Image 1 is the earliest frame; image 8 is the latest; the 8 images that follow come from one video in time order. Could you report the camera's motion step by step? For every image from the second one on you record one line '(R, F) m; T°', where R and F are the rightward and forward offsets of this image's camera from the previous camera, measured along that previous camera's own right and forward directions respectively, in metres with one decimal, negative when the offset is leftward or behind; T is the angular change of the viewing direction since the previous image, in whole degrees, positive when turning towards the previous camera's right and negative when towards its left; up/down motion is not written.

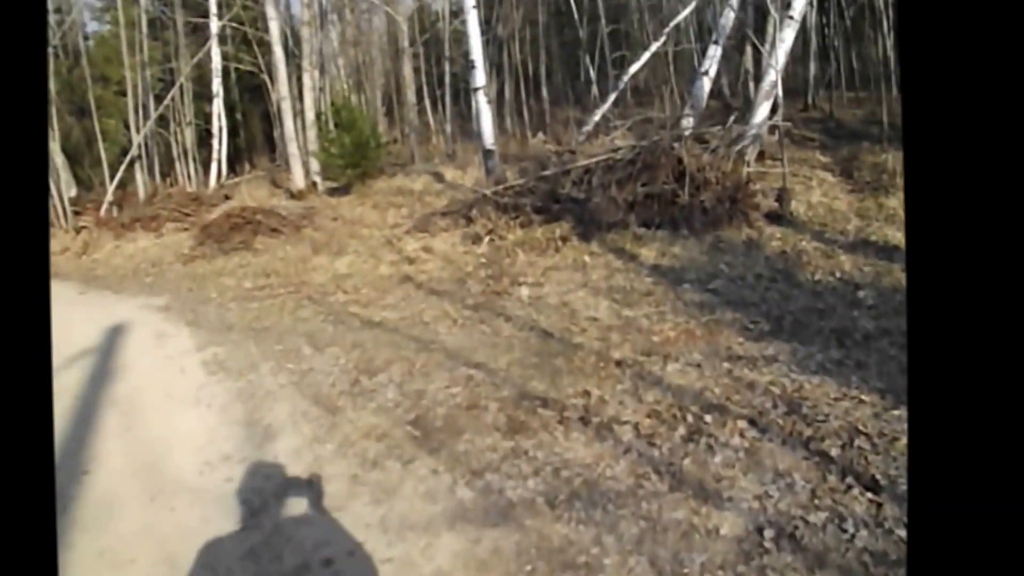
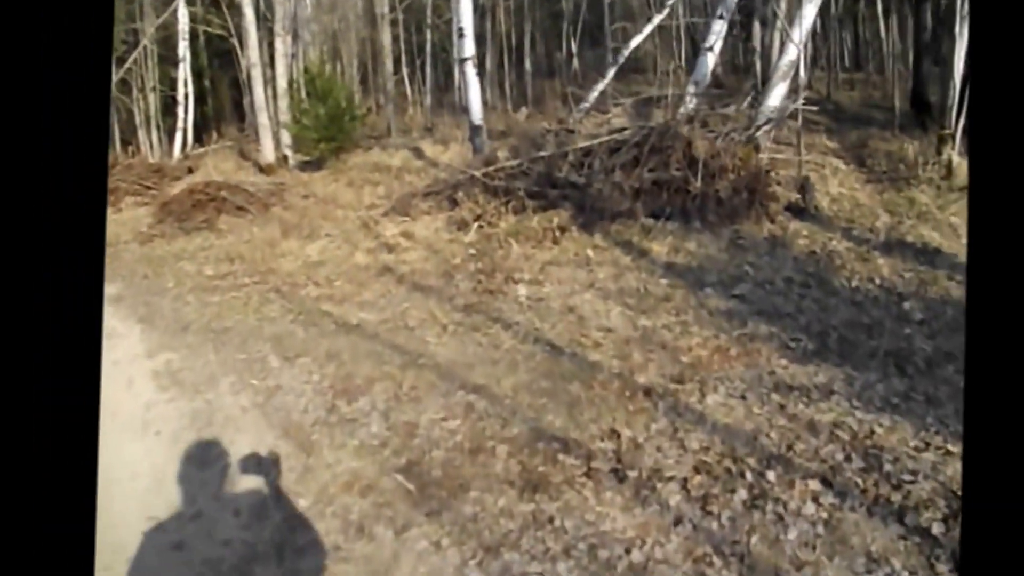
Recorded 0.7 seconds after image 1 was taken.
(-0.1, +0.4) m; +2°
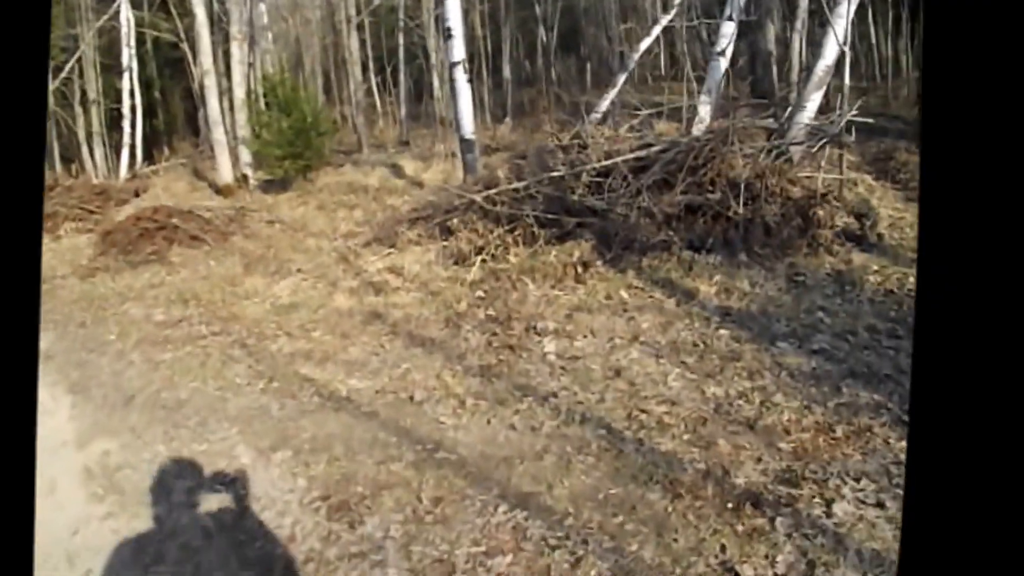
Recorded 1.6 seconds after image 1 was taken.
(-0.1, +0.5) m; +3°
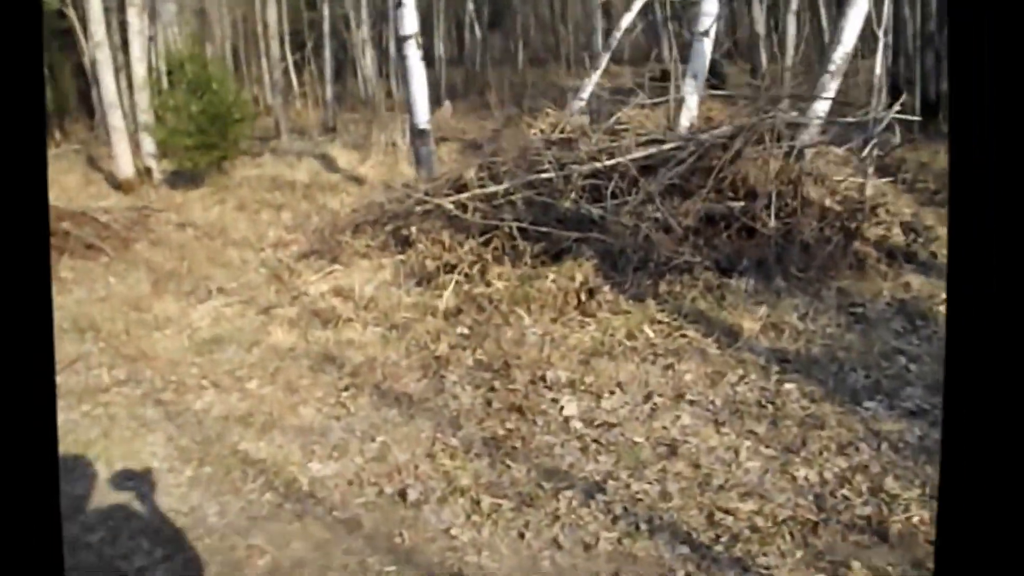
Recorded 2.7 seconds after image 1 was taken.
(-0.2, +0.5) m; +6°
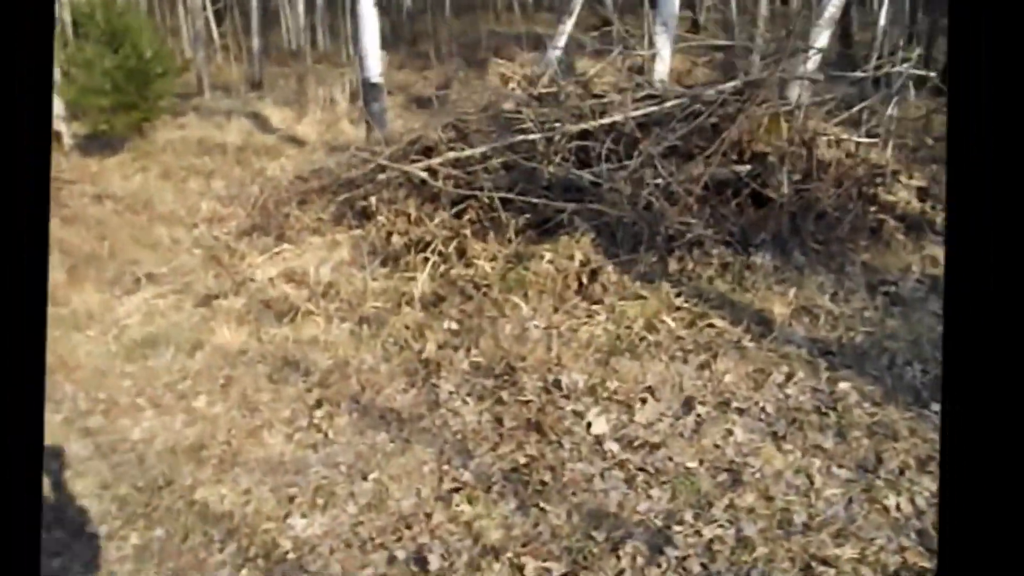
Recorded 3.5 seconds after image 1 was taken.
(-0.2, +0.3) m; +6°
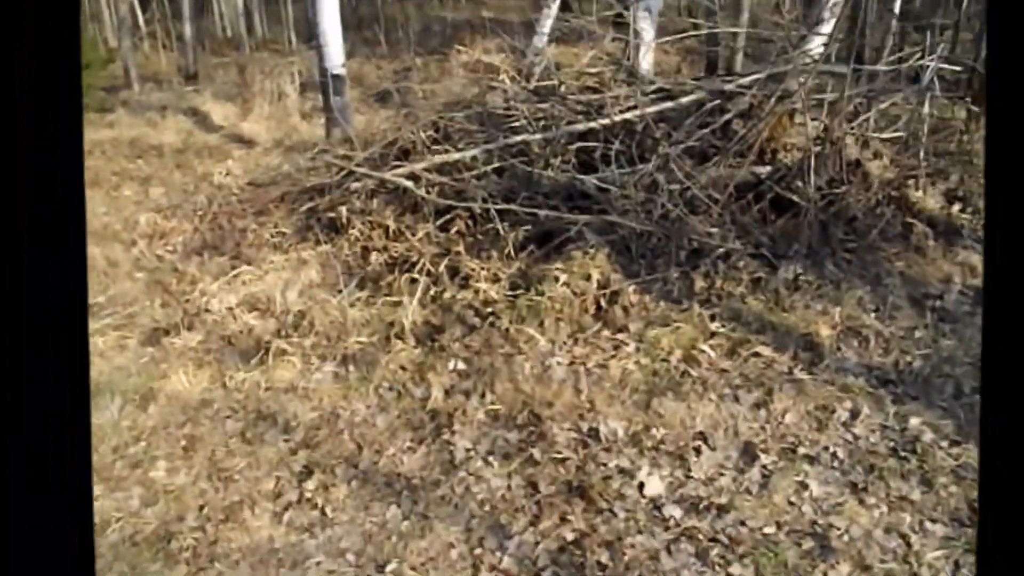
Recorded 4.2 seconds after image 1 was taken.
(-0.1, +0.2) m; +5°
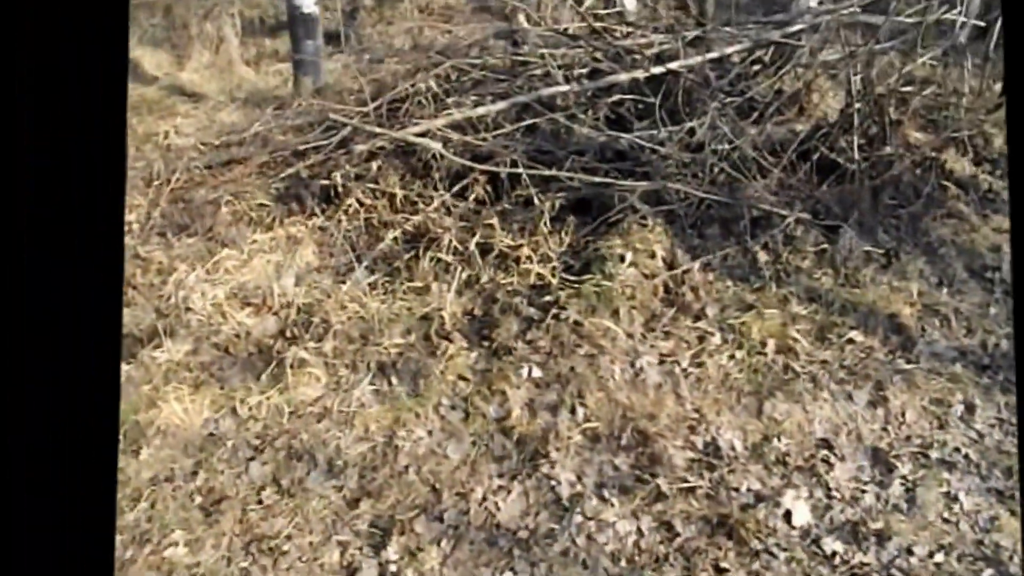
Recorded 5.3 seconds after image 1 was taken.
(-0.3, +0.2) m; +9°
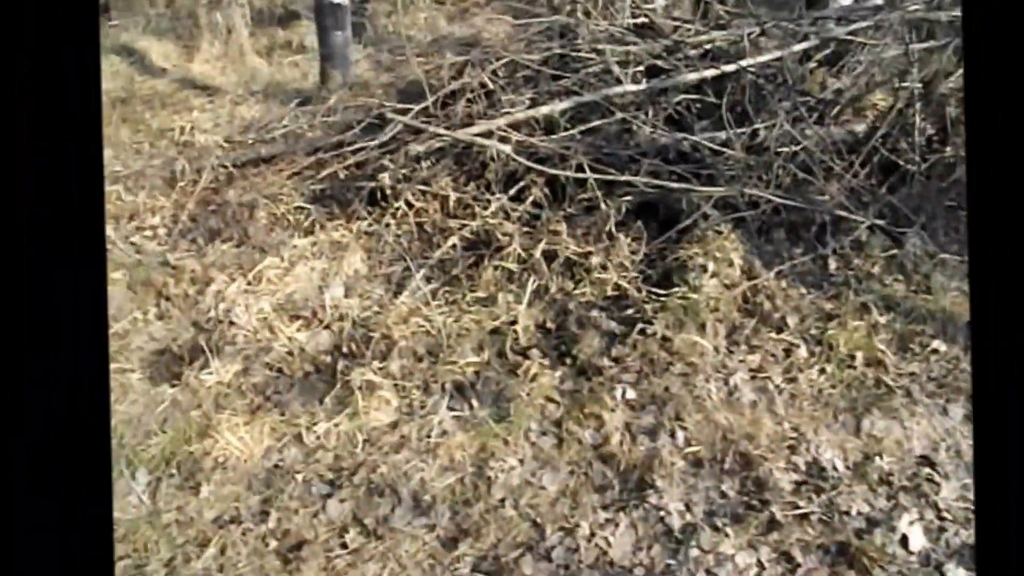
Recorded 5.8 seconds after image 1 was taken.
(-0.1, +0.1) m; +3°
